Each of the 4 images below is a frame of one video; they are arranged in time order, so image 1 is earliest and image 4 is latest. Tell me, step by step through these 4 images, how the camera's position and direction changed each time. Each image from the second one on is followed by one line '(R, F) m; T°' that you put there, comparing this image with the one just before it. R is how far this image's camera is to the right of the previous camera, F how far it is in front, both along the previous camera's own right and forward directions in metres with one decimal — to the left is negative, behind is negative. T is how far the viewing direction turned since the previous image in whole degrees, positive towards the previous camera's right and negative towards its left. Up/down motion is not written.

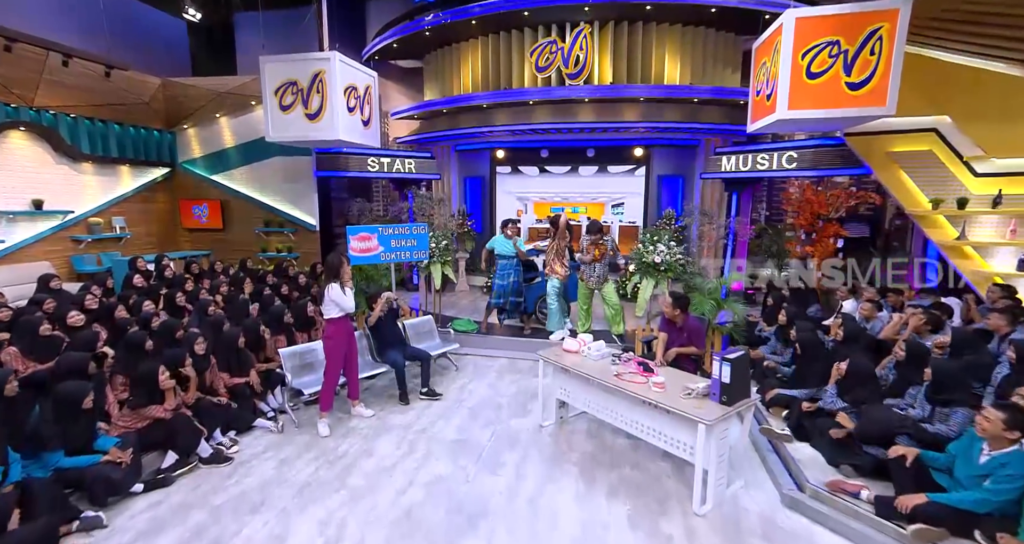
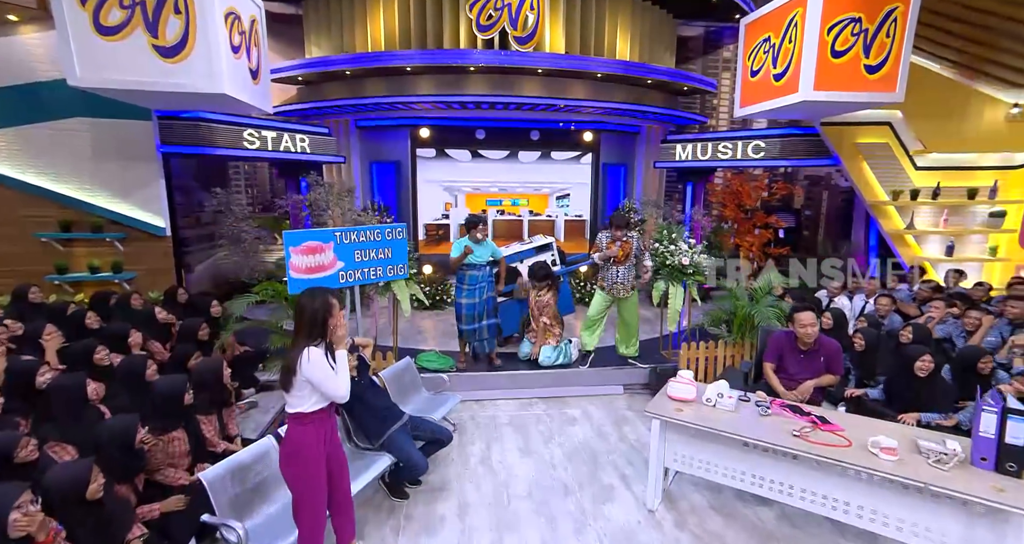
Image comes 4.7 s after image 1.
(-1.4, +1.7) m; +19°
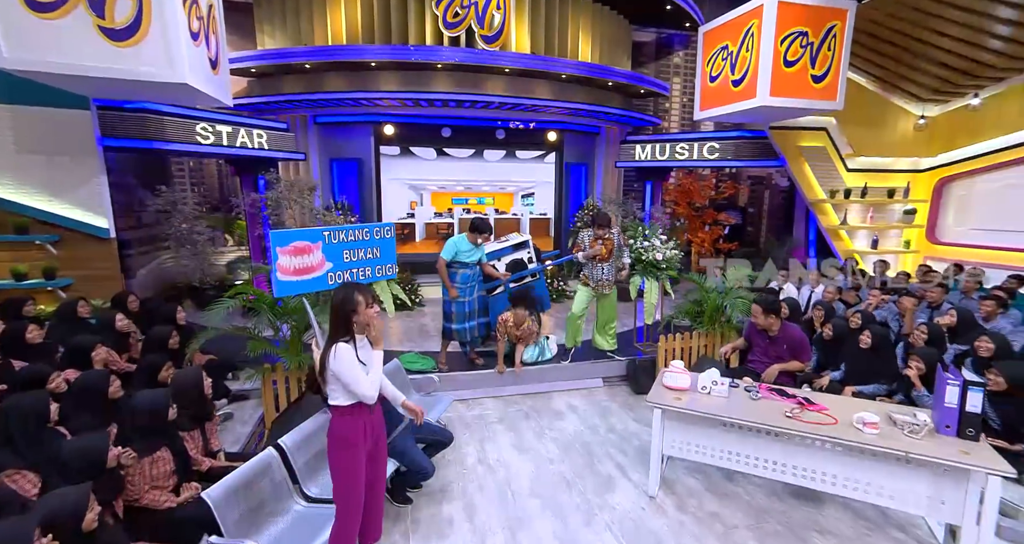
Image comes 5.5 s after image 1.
(-0.3, 0.0) m; +7°
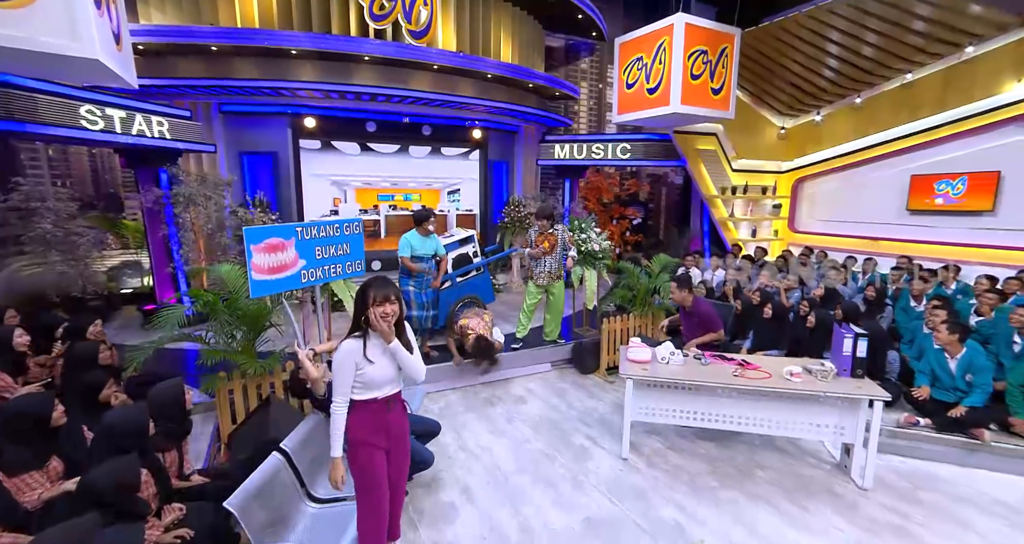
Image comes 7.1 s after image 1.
(-0.6, -0.1) m; +13°
